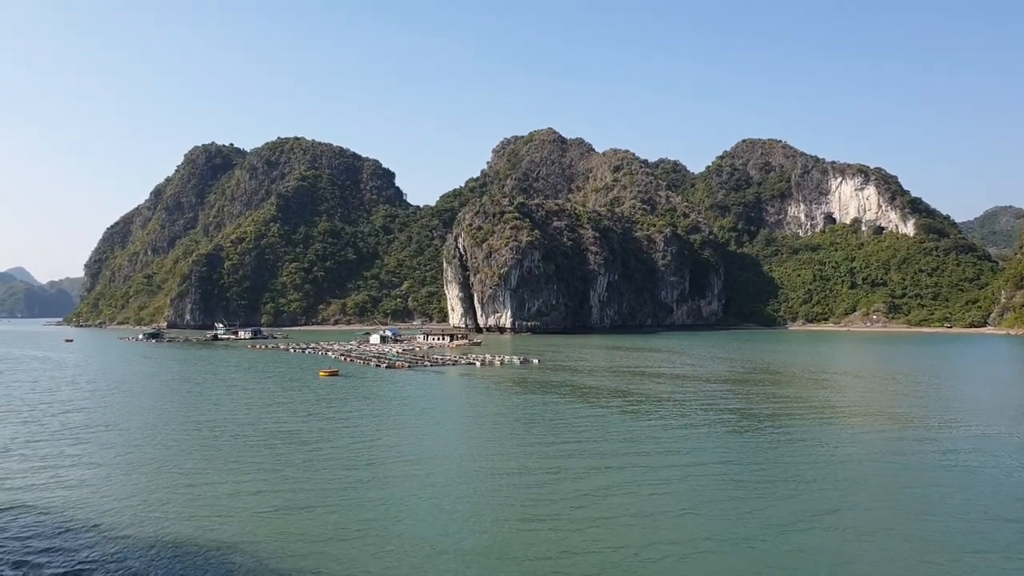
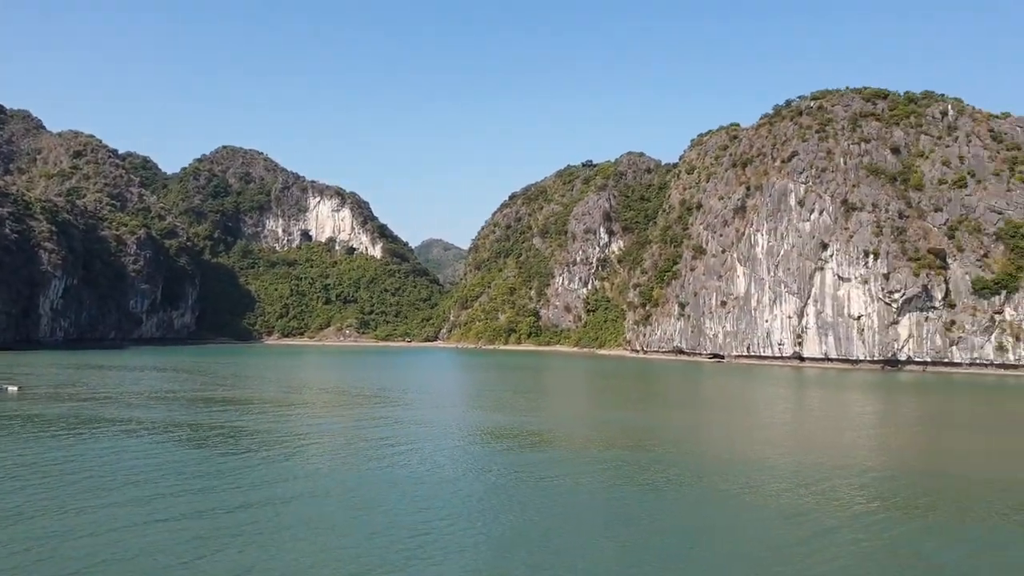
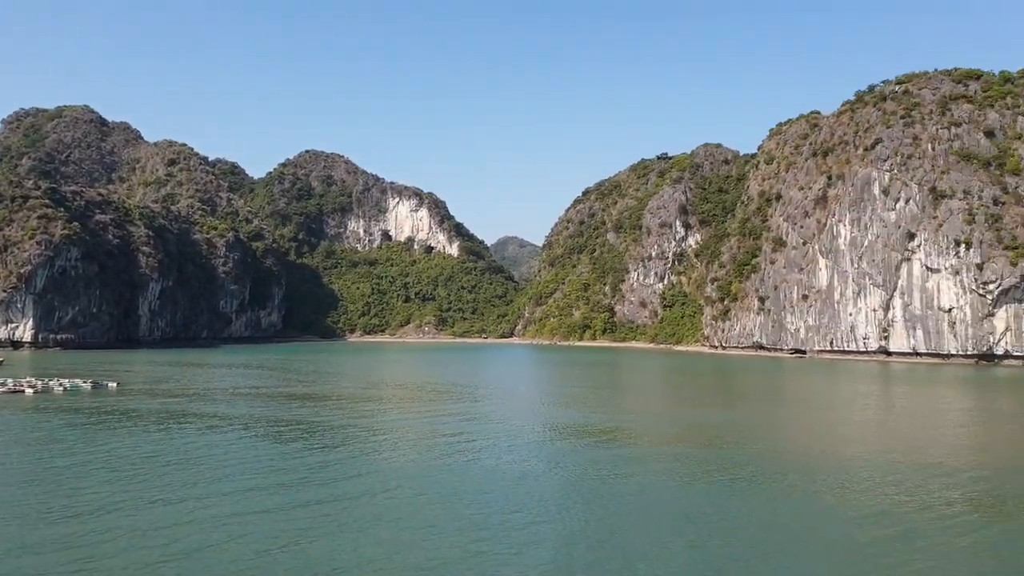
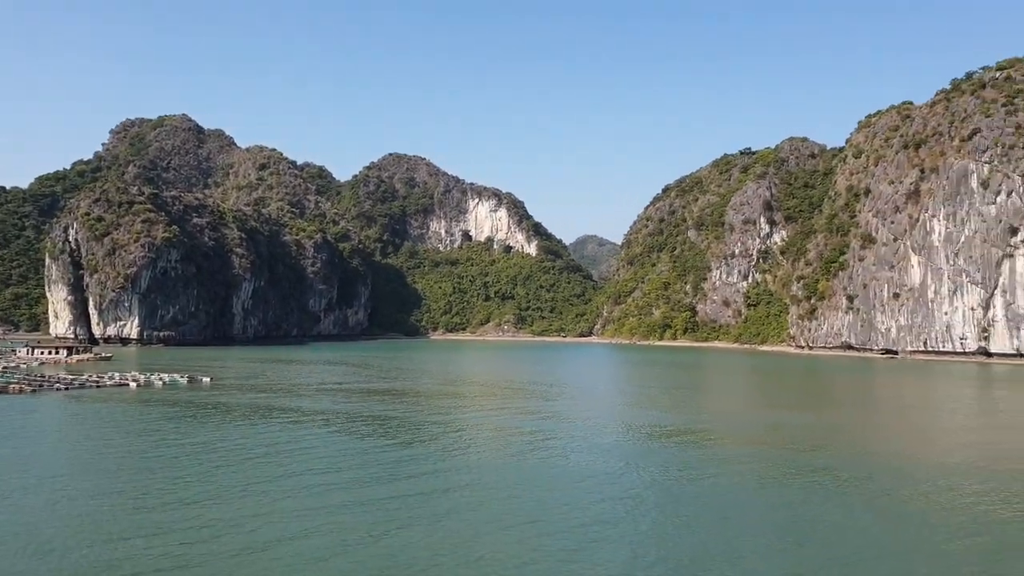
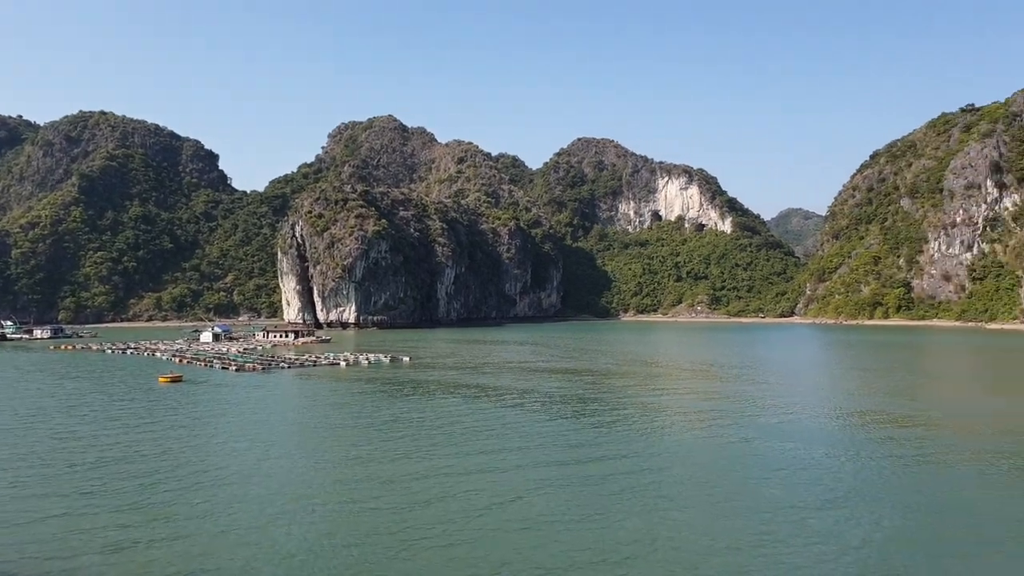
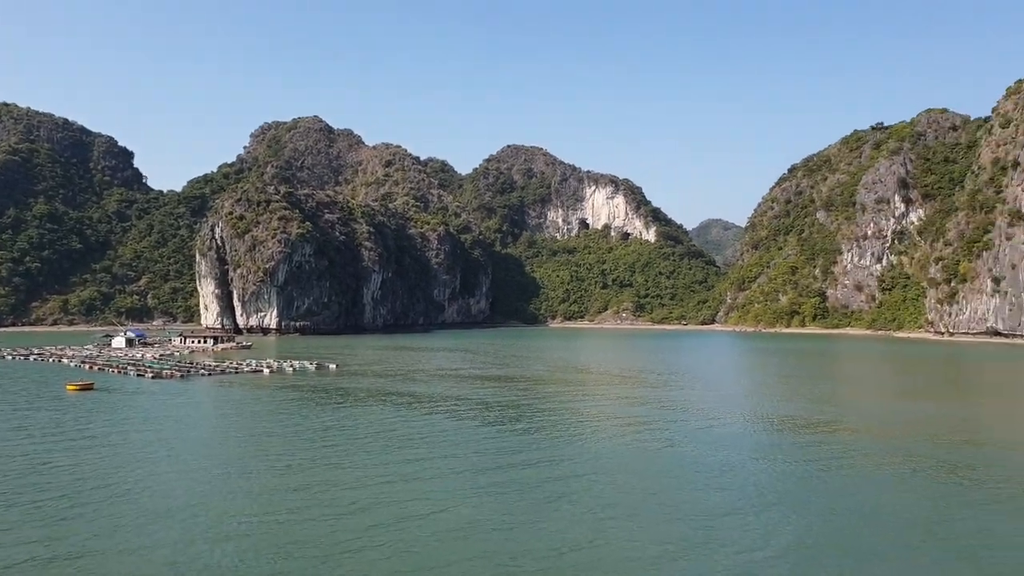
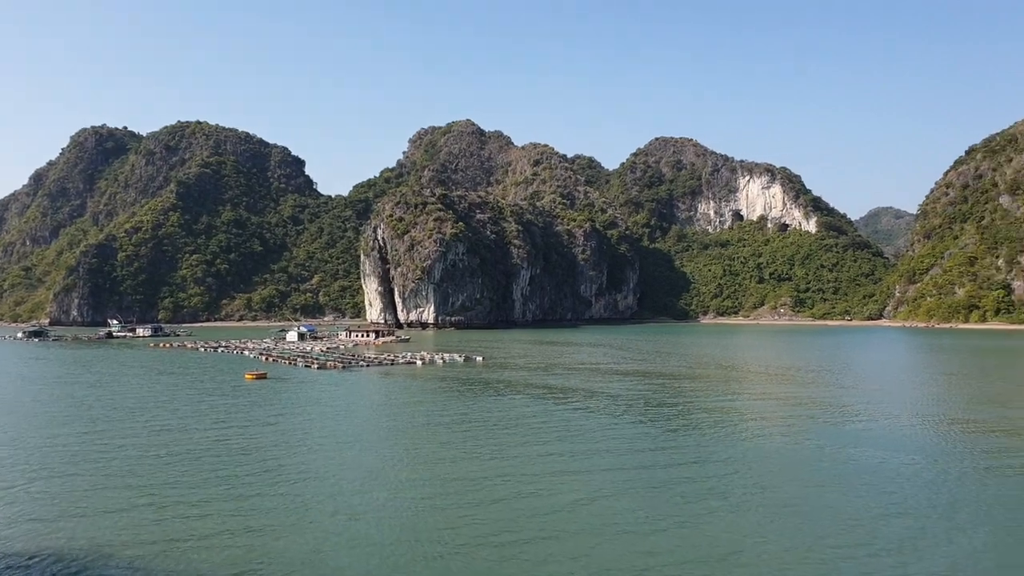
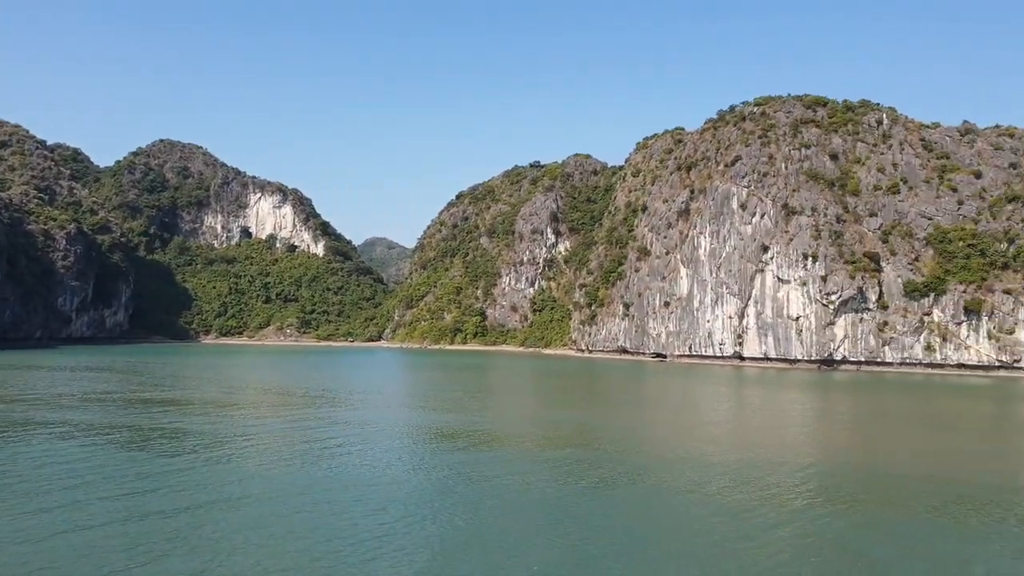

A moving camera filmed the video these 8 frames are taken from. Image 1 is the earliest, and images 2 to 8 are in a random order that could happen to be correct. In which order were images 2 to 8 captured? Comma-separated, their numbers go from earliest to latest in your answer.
7, 5, 6, 4, 3, 2, 8
